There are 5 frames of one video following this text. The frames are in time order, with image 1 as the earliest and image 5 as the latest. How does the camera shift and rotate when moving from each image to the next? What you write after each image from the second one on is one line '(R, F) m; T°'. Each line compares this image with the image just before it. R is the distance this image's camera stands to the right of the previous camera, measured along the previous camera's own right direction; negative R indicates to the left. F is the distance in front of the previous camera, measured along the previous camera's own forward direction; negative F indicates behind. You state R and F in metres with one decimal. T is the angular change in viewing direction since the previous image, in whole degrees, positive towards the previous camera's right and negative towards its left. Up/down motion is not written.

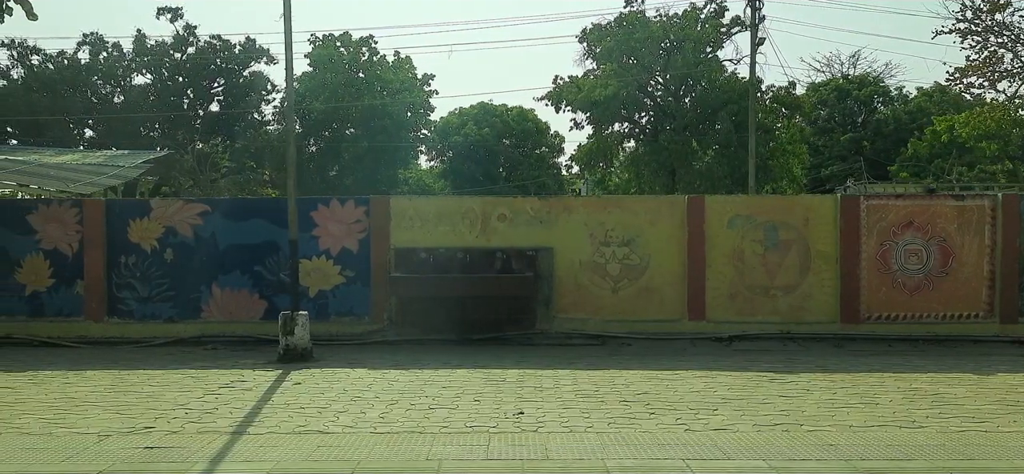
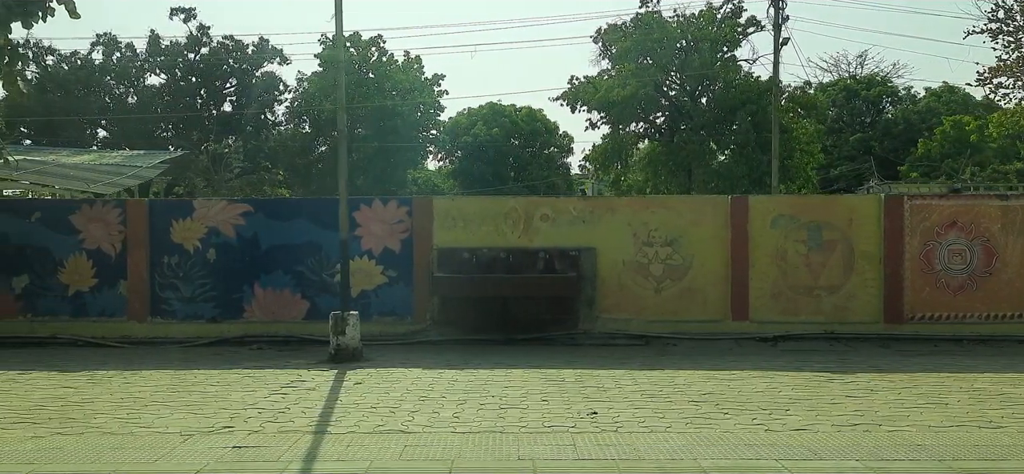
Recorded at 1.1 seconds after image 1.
(-0.5, 0.0) m; 0°
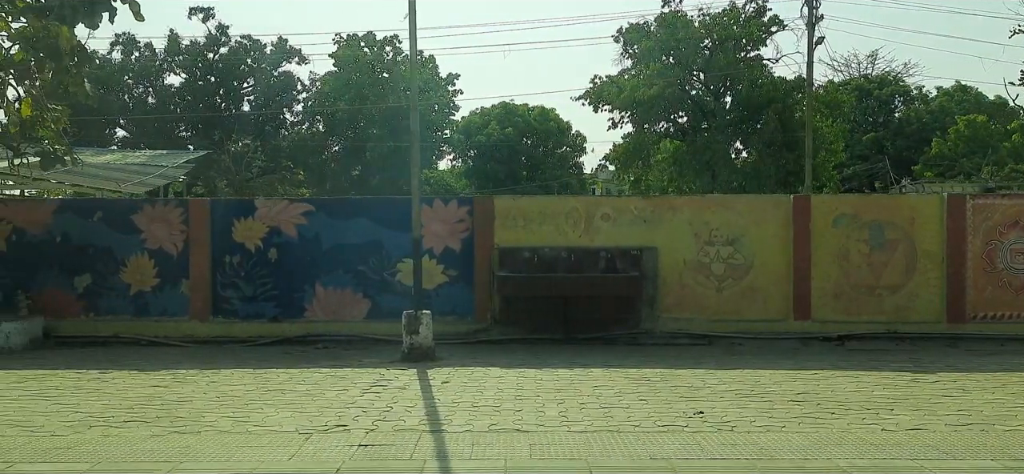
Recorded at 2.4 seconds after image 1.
(-0.7, 0.0) m; 0°
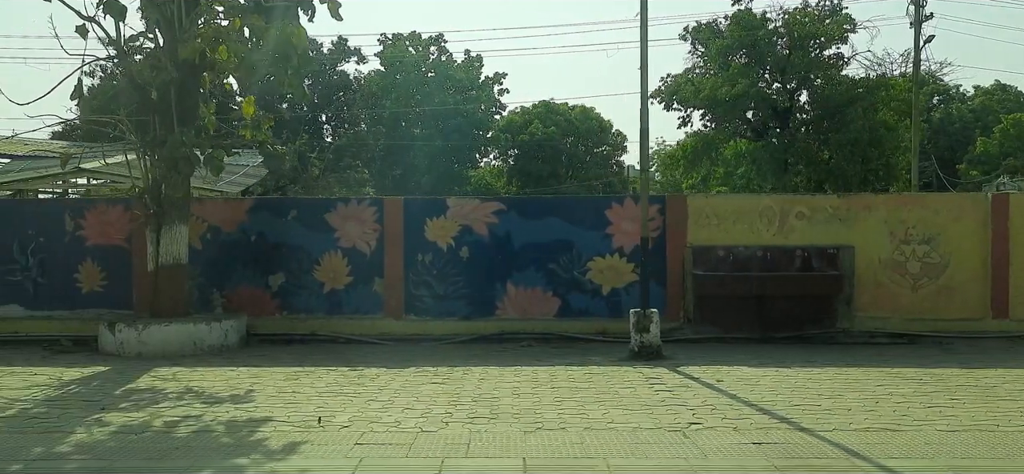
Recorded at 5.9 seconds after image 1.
(-2.2, 0.0) m; -1°
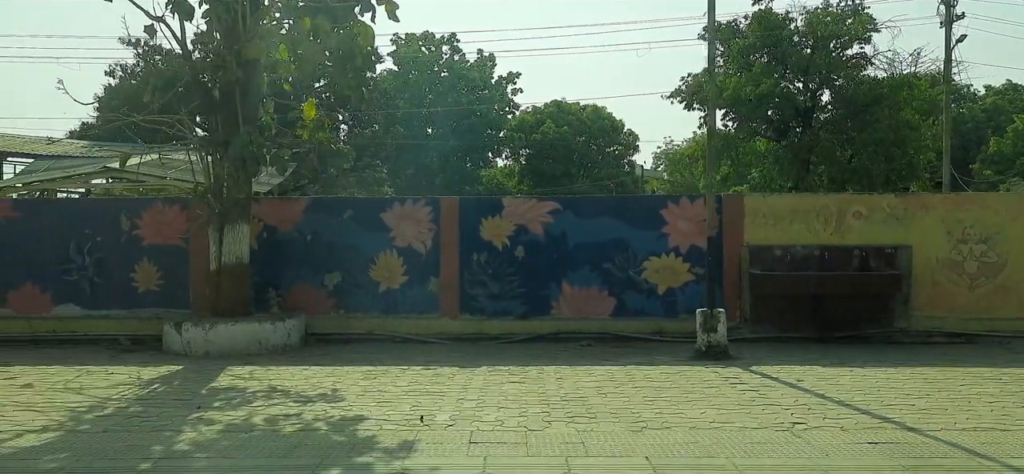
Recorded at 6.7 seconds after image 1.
(-0.7, 0.0) m; 0°
